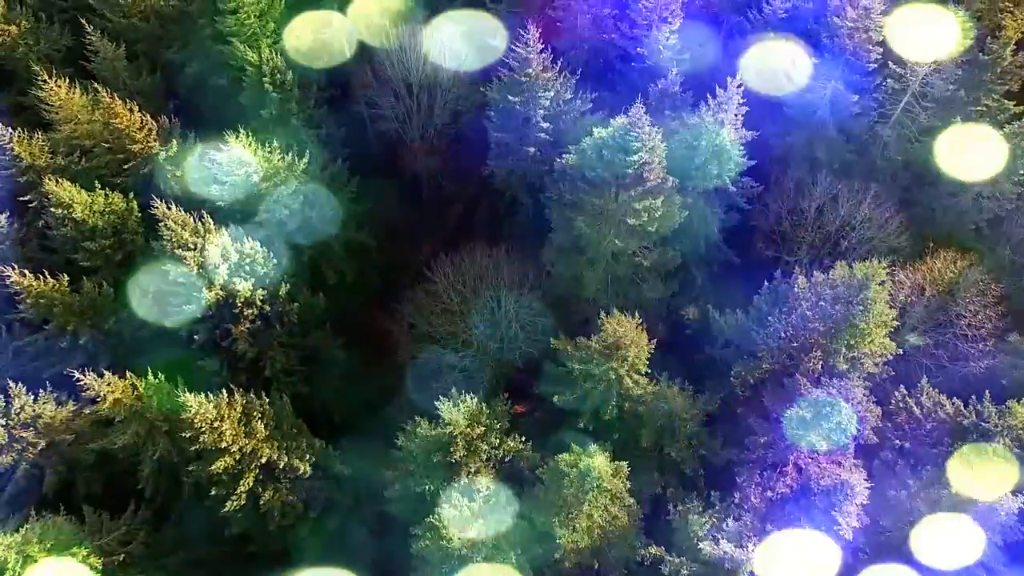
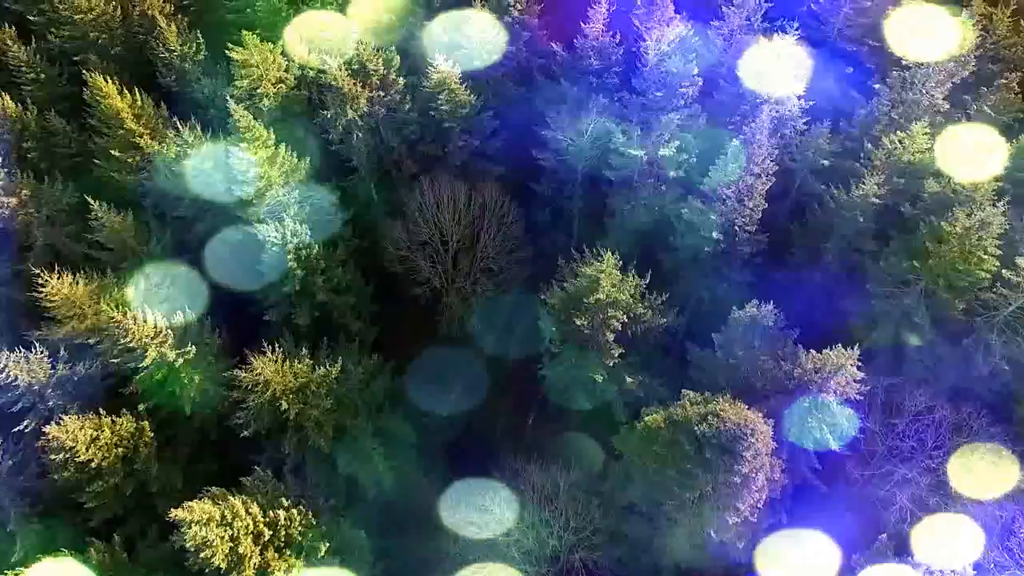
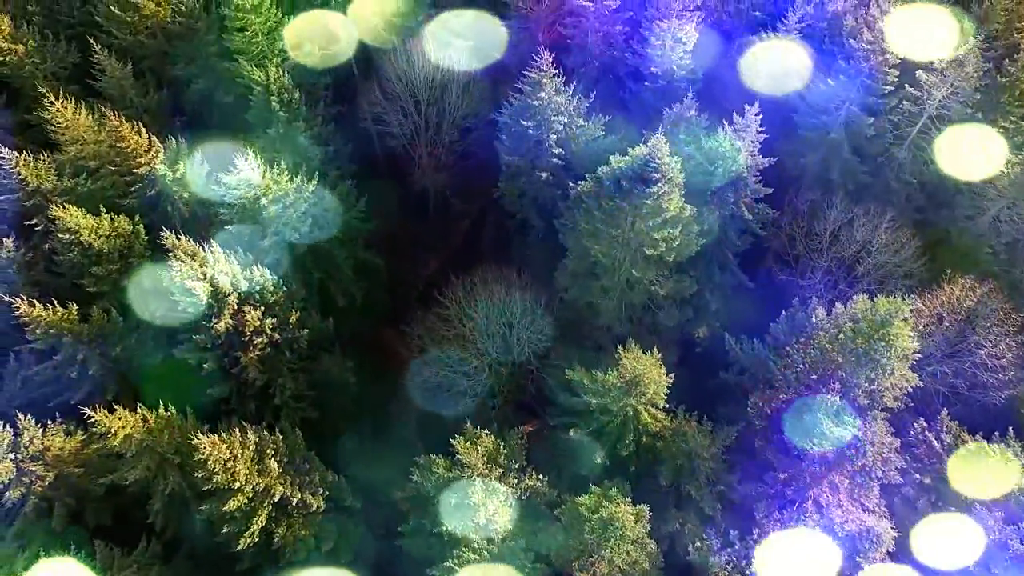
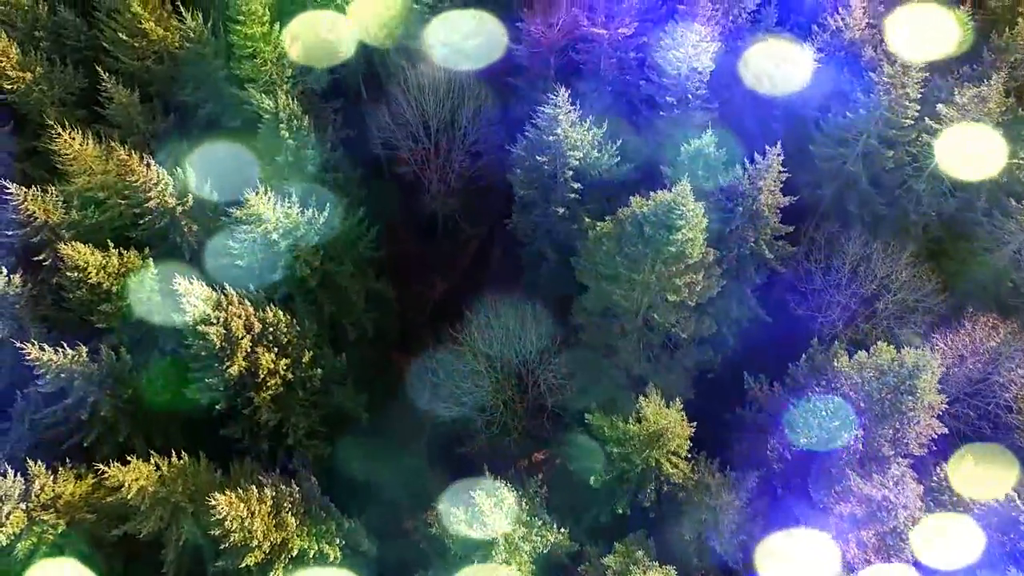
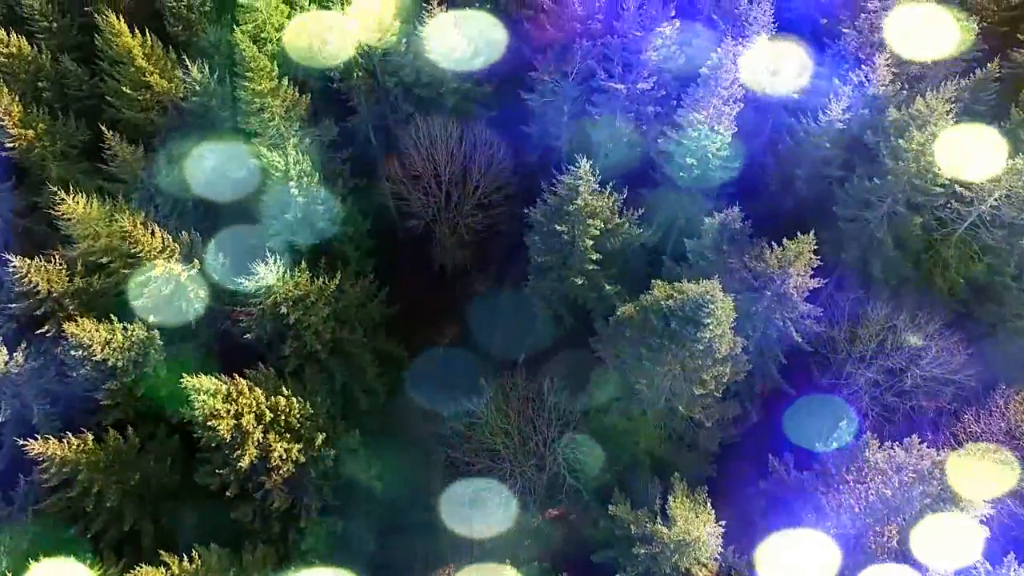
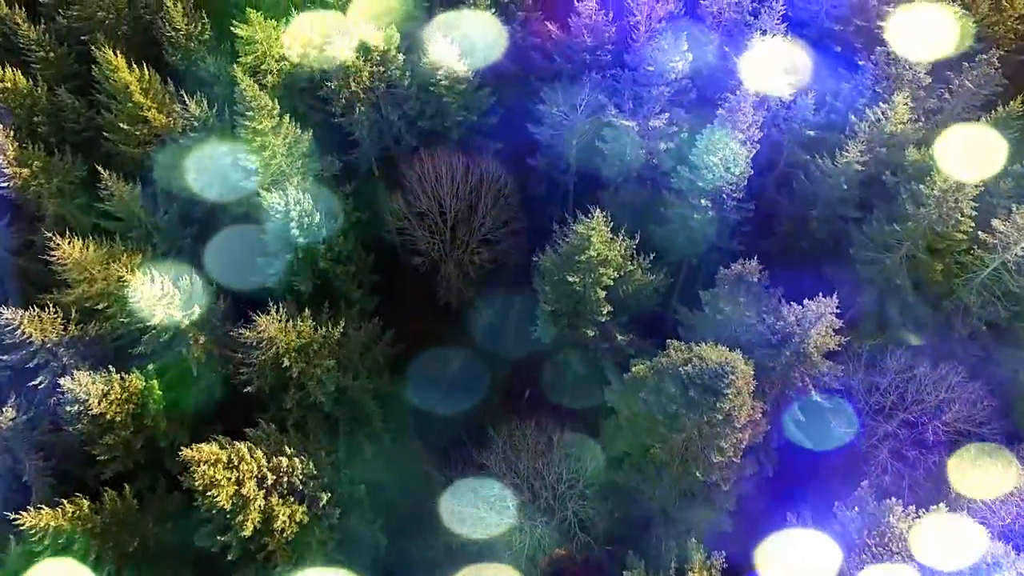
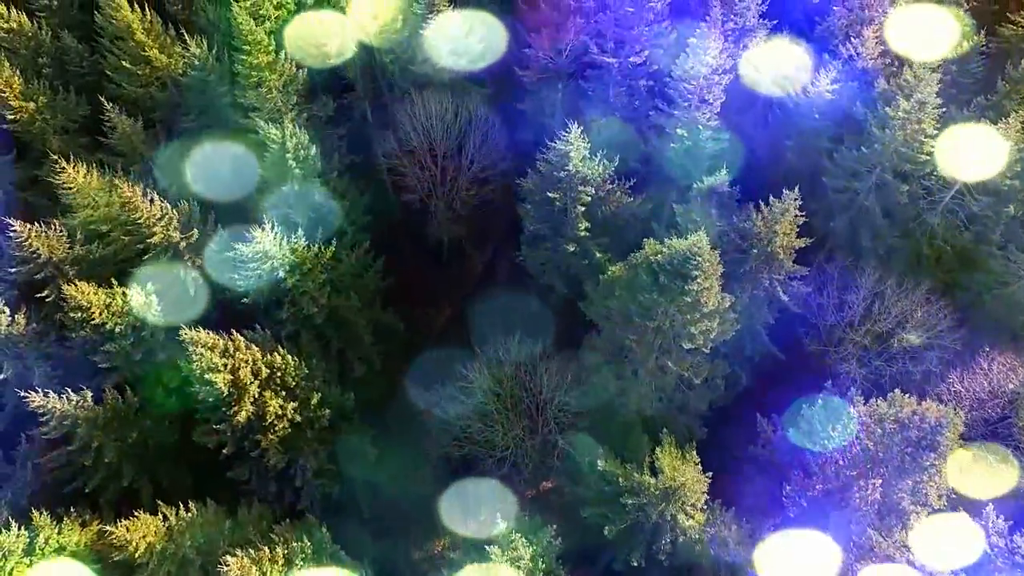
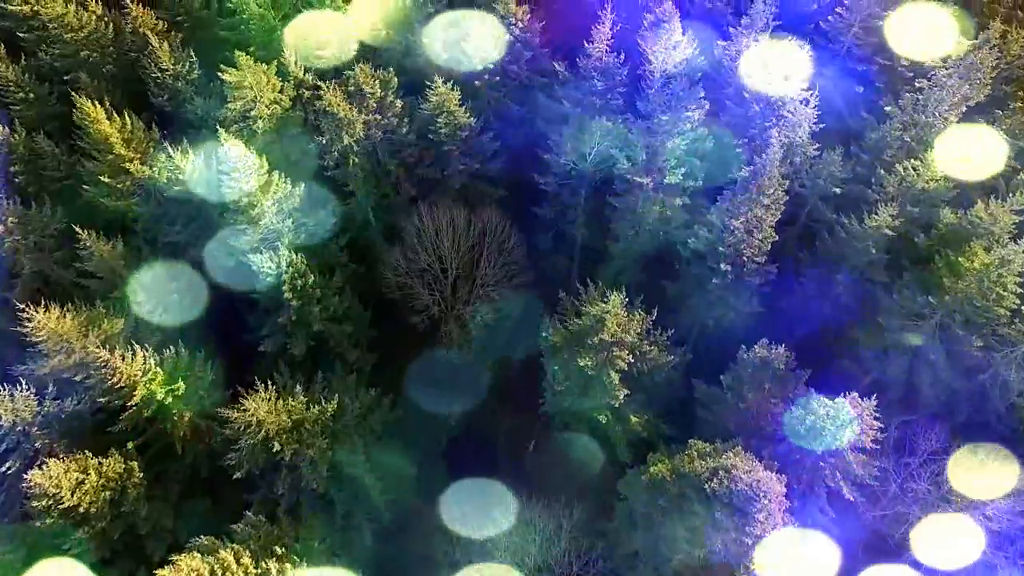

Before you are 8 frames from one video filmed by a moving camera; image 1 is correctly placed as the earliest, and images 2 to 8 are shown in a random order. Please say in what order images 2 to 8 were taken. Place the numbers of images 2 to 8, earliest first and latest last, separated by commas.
3, 4, 7, 5, 6, 2, 8
